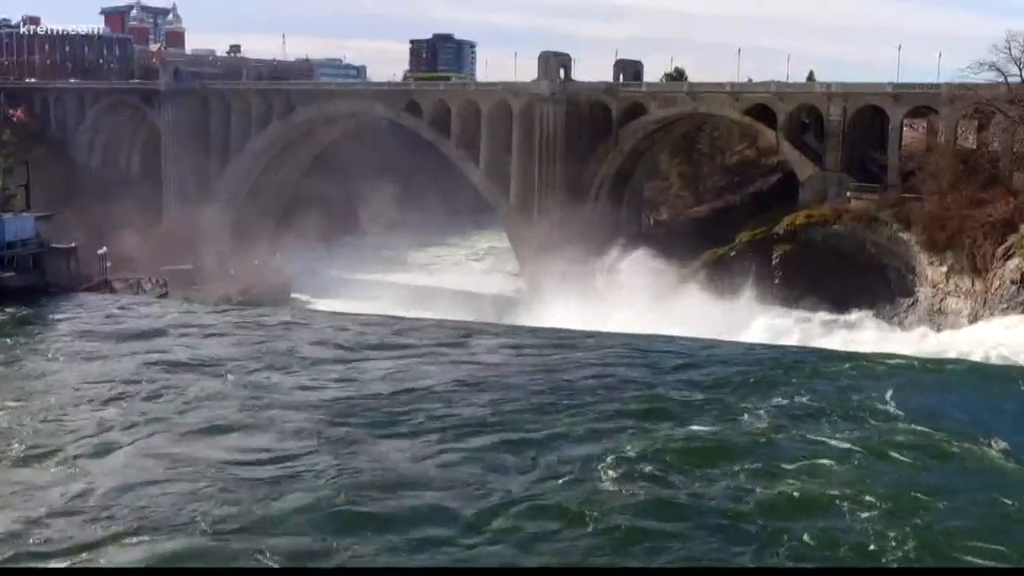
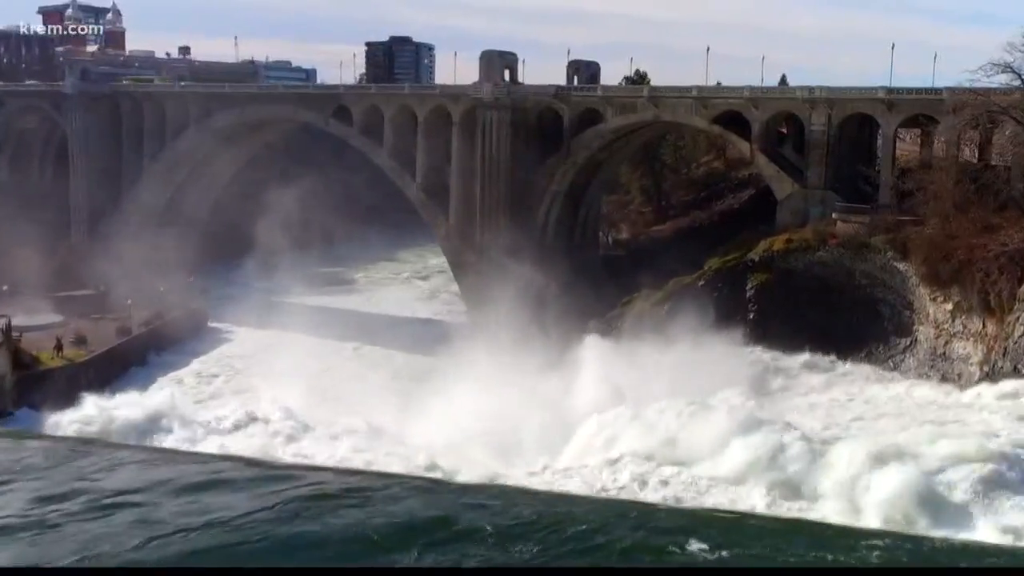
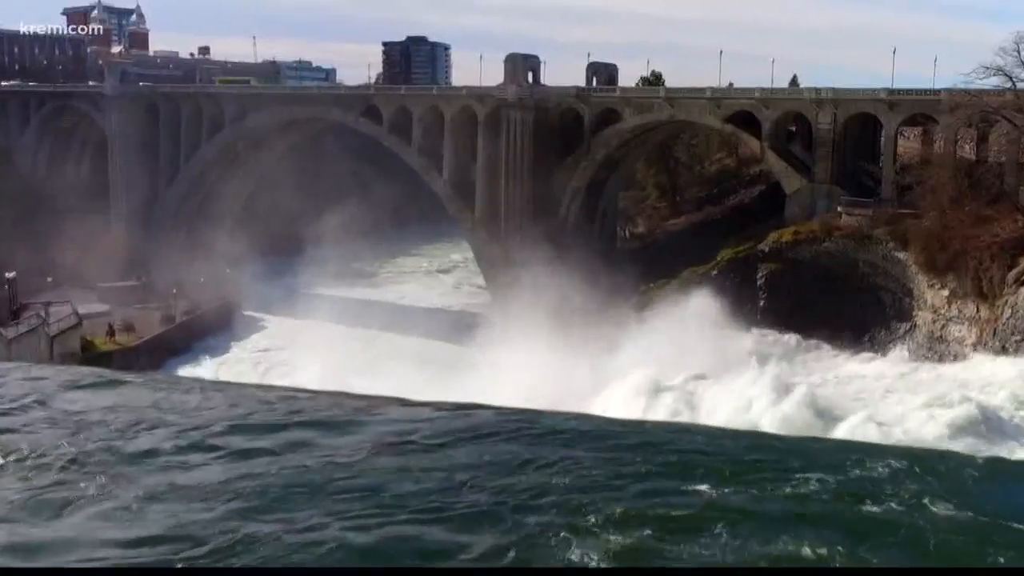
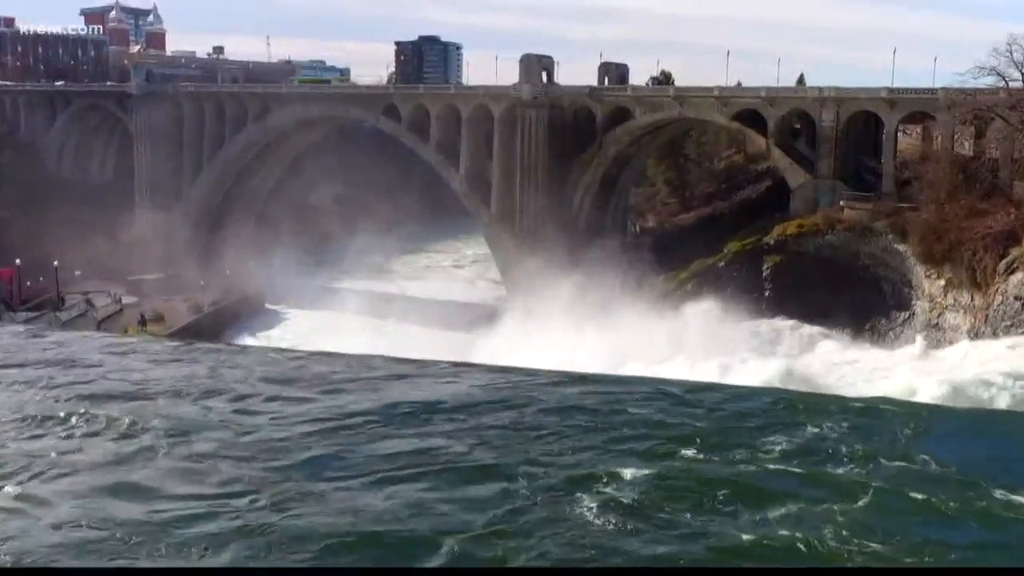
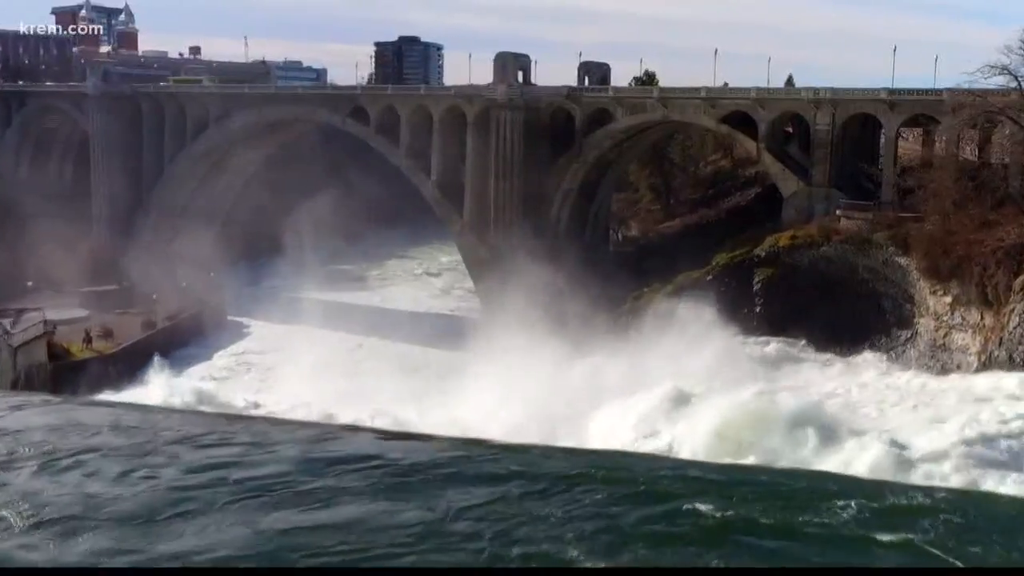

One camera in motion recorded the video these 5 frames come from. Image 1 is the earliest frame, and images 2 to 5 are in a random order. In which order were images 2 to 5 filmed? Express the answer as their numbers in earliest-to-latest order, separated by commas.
4, 3, 5, 2
